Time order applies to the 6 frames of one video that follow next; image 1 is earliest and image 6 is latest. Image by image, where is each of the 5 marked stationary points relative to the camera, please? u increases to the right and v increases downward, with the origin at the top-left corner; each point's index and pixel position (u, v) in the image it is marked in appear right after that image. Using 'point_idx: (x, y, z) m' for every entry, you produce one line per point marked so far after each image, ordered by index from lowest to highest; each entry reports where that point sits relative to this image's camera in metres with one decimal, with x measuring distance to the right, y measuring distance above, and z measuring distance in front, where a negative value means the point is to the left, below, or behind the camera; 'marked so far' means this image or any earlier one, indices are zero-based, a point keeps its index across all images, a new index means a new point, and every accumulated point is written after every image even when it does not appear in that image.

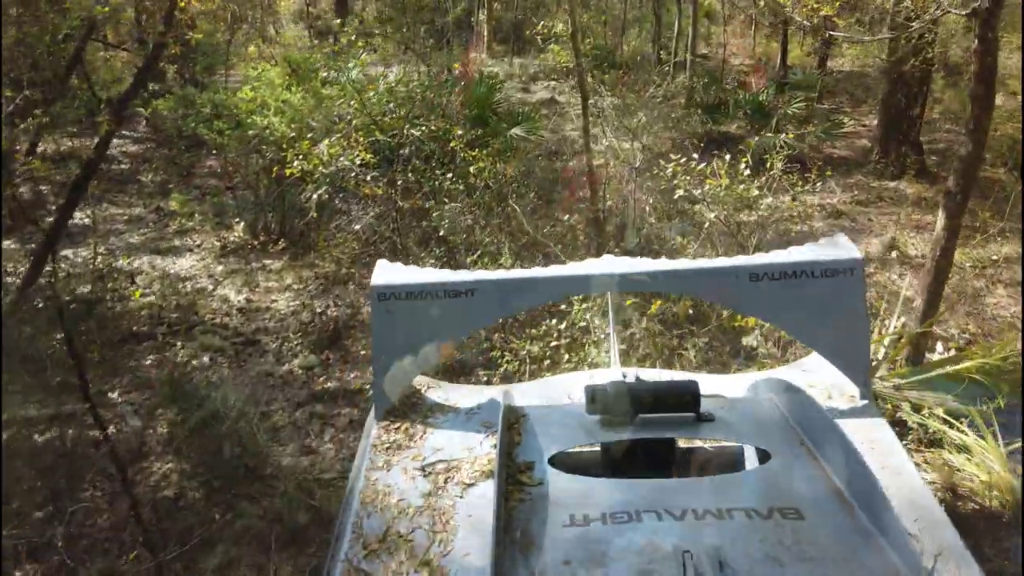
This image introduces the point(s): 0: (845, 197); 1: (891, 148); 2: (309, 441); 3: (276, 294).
0: (+3.3, +0.9, +8.1) m
1: (+4.0, +1.5, +8.7) m
2: (-1.0, -0.8, +4.1) m
3: (-1.7, 0.0, +6.1) m
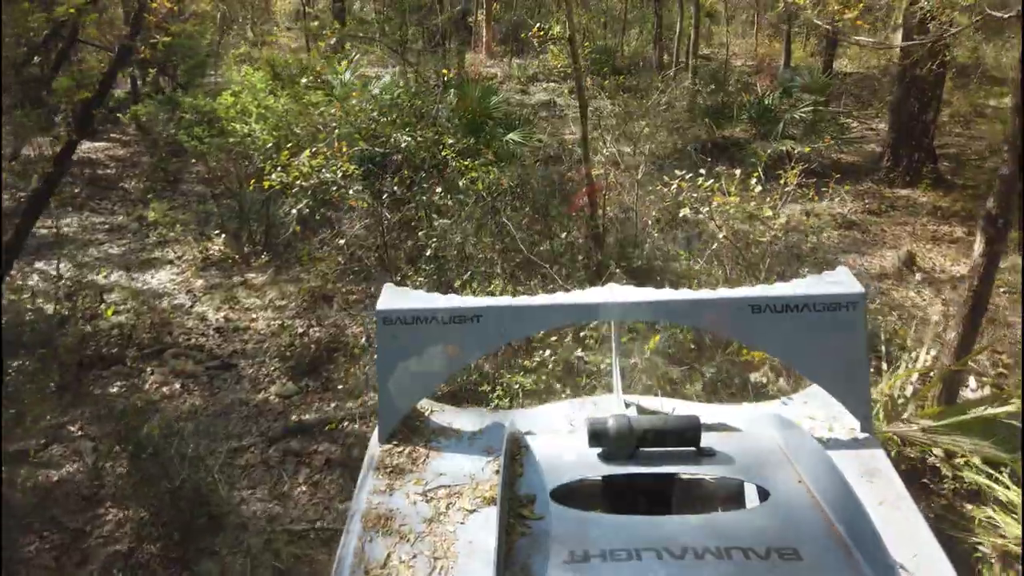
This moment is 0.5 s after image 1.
0: (+3.2, +0.8, +7.8) m
1: (+3.9, +1.4, +8.4) m
2: (-1.1, -0.9, +3.8) m
3: (-1.8, -0.2, +5.8) m
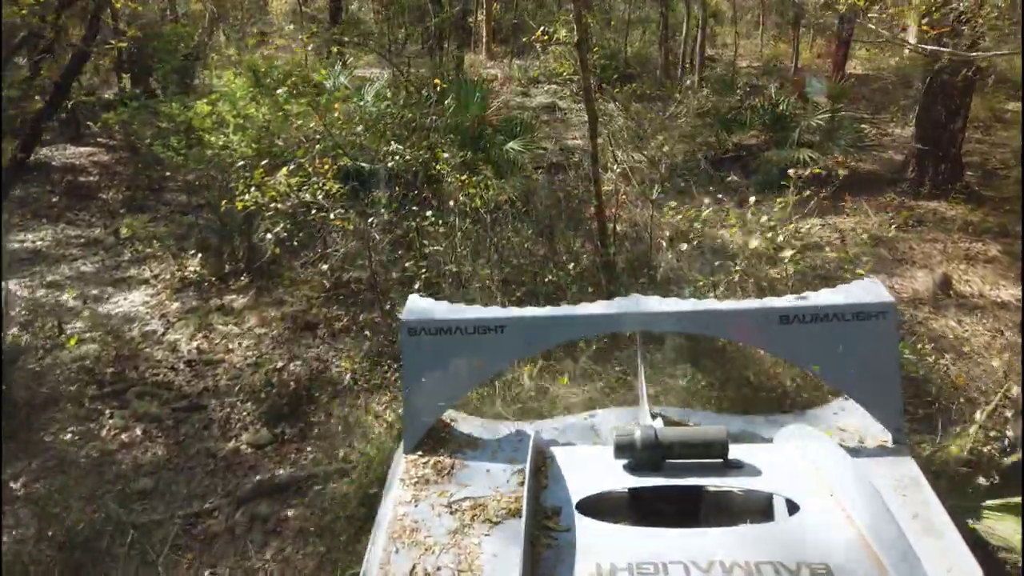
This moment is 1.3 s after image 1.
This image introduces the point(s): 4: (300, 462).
0: (+3.2, +0.6, +7.3) m
1: (+3.9, +1.2, +7.9) m
2: (-1.1, -1.1, +3.3) m
3: (-1.8, -0.3, +5.3) m
4: (-1.0, -0.8, +3.9) m
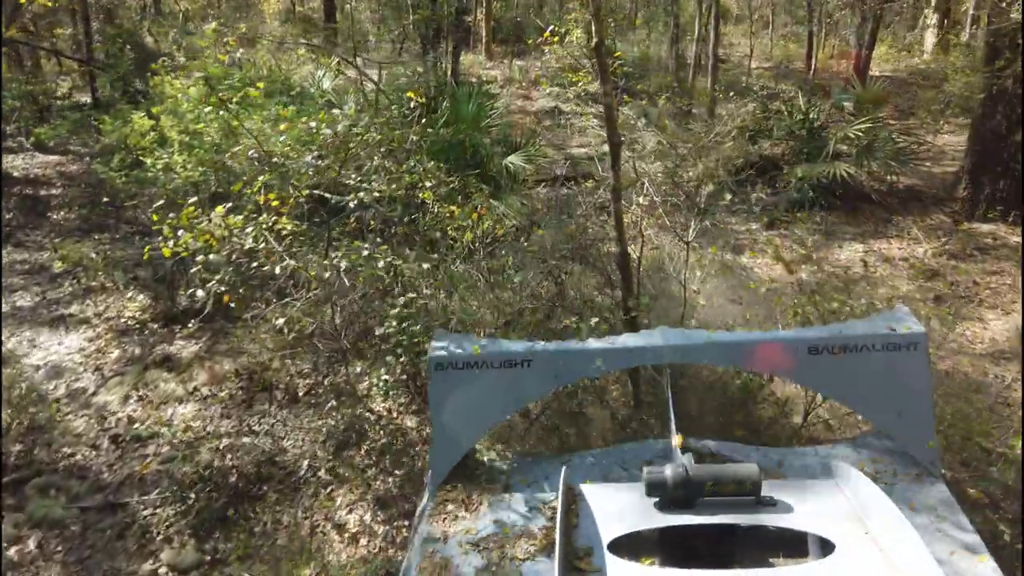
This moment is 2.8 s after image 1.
0: (+3.2, +0.3, +6.4) m
1: (+3.9, +0.9, +6.9) m
2: (-1.1, -1.4, +2.4) m
3: (-1.8, -0.6, +4.4) m
4: (-1.0, -1.1, +3.0) m
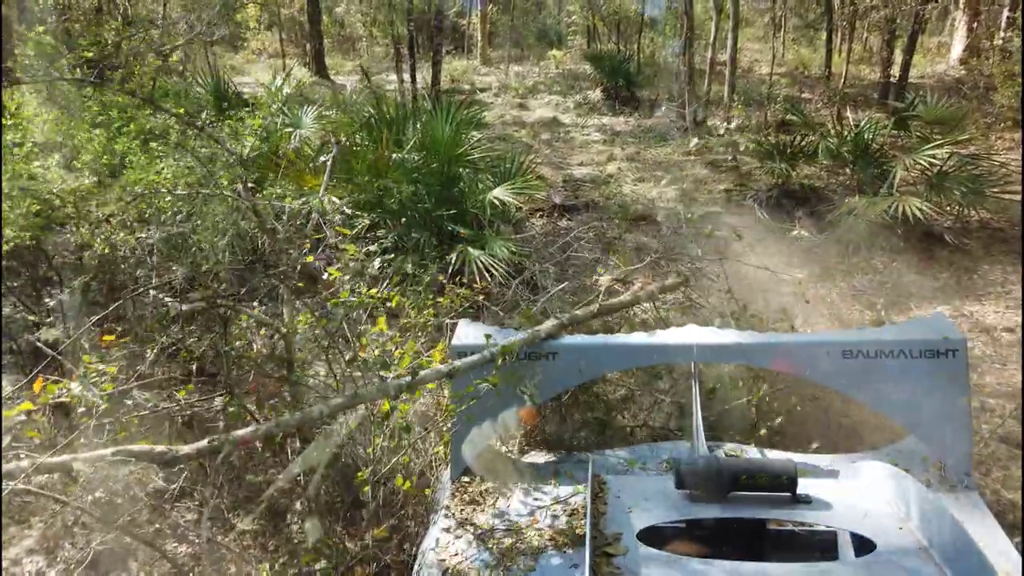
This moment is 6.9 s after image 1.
0: (+3.1, -0.2, +4.9) m
1: (+3.9, +0.4, +5.5) m
2: (-1.1, -1.8, +0.9) m
3: (-1.9, -1.1, +2.9) m
4: (-1.1, -1.5, +1.5) m
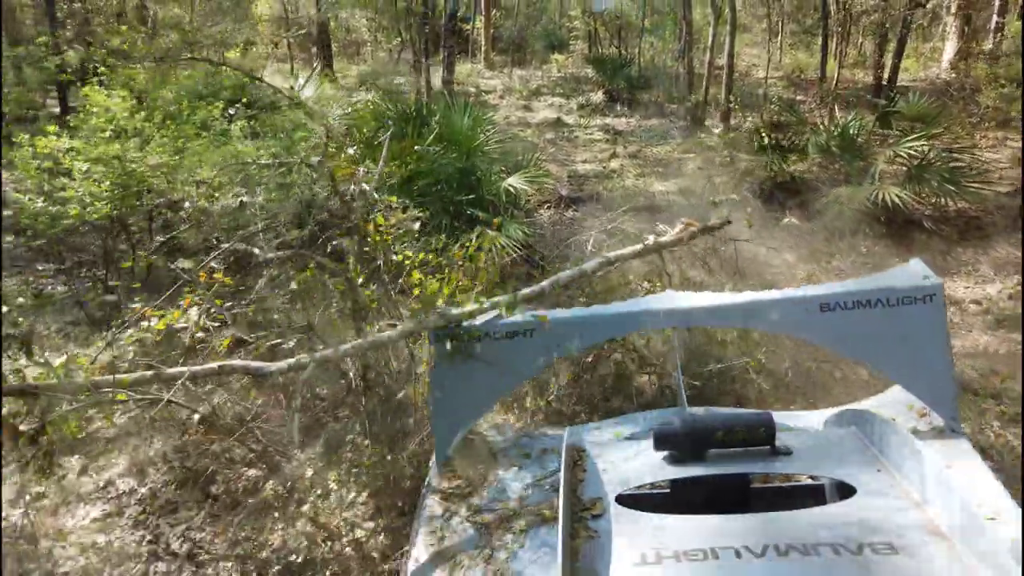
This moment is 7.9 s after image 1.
0: (+3.2, 0.0, +5.4) m
1: (+4.0, +0.6, +6.0) m
2: (-1.1, -1.6, +1.4) m
3: (-1.8, -0.9, +3.4) m
4: (-1.0, -1.4, +2.0) m
